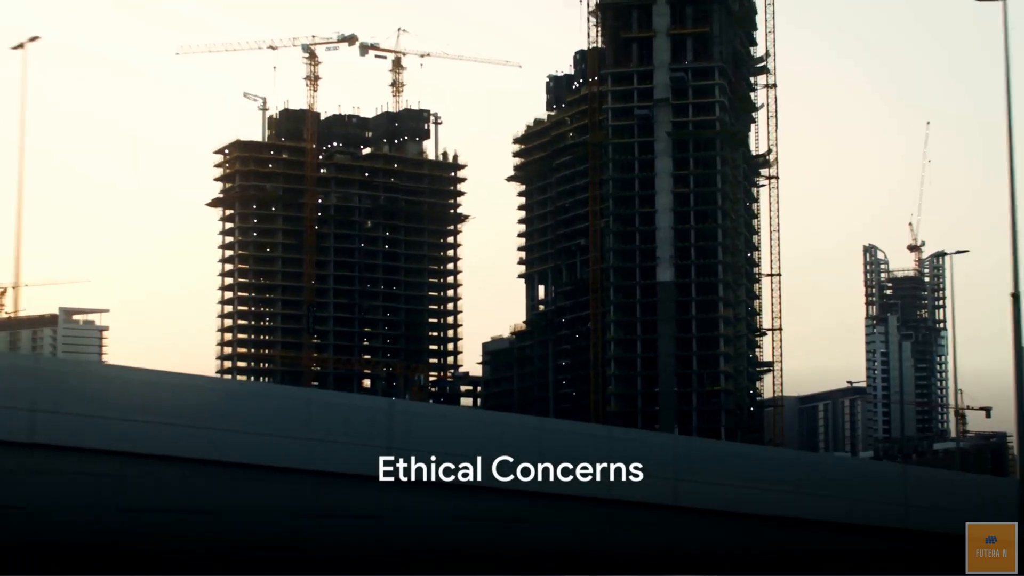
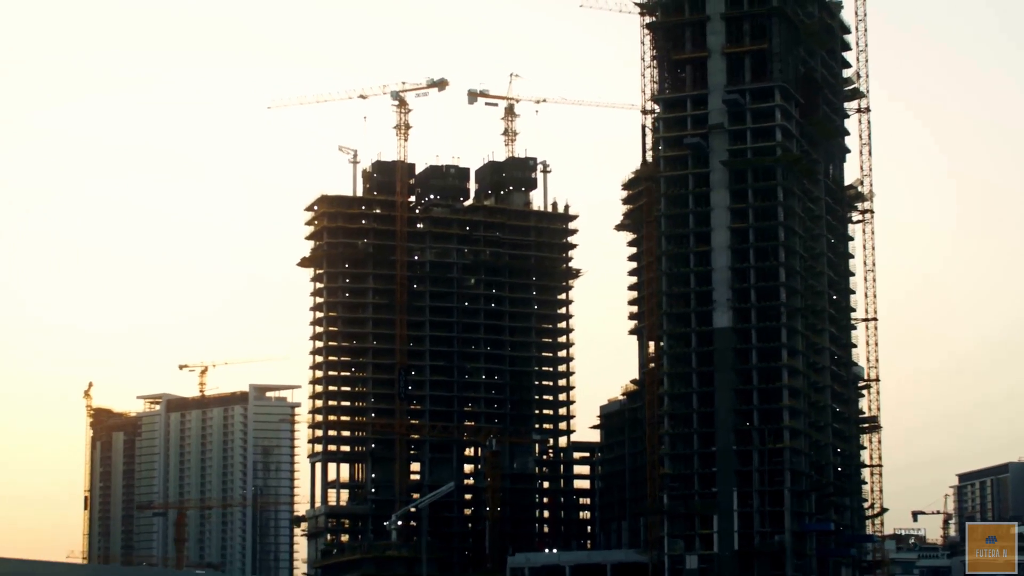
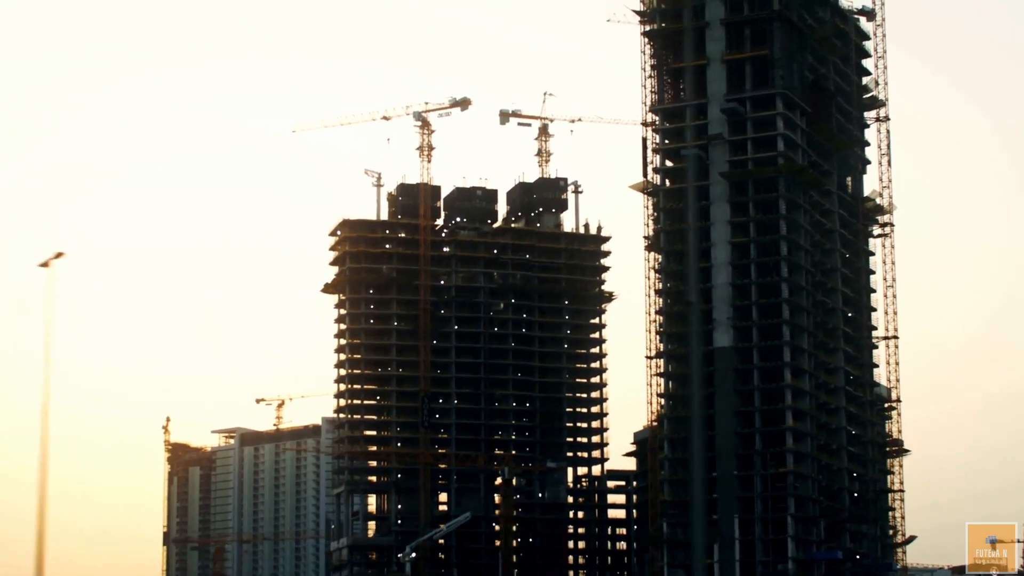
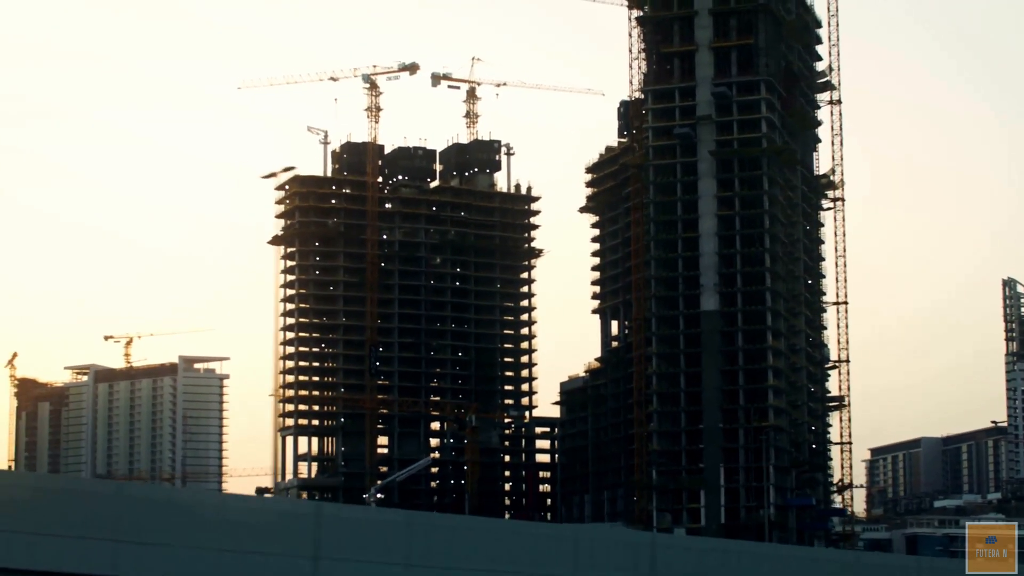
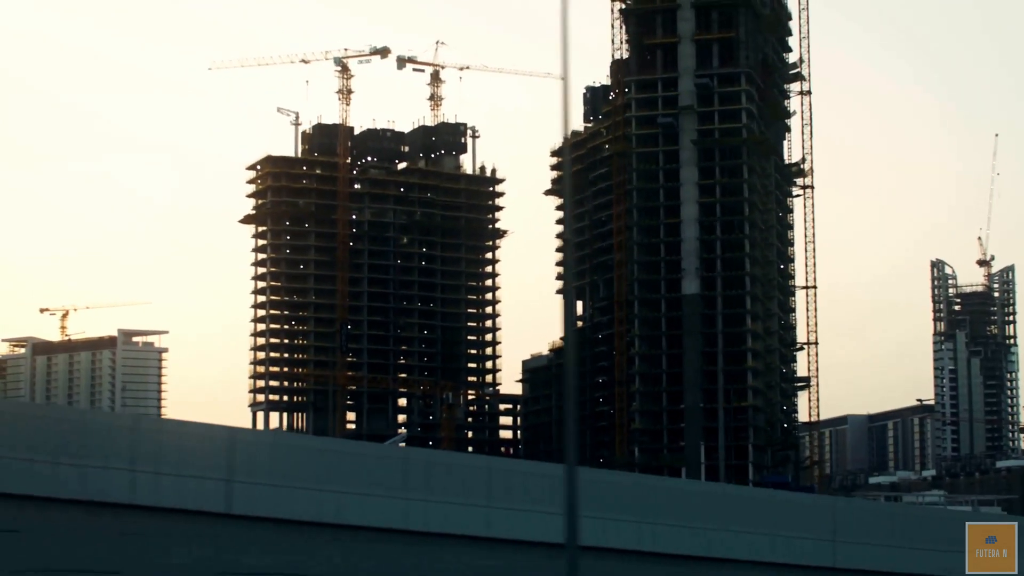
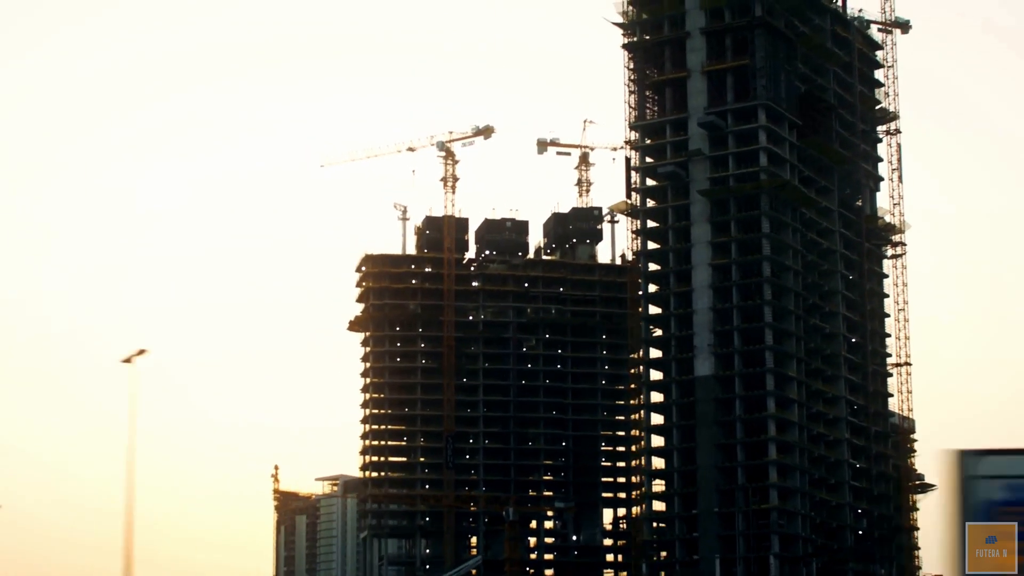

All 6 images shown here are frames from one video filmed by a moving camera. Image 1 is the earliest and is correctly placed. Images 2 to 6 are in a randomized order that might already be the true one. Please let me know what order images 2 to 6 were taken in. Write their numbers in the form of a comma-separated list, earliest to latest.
5, 4, 2, 3, 6
